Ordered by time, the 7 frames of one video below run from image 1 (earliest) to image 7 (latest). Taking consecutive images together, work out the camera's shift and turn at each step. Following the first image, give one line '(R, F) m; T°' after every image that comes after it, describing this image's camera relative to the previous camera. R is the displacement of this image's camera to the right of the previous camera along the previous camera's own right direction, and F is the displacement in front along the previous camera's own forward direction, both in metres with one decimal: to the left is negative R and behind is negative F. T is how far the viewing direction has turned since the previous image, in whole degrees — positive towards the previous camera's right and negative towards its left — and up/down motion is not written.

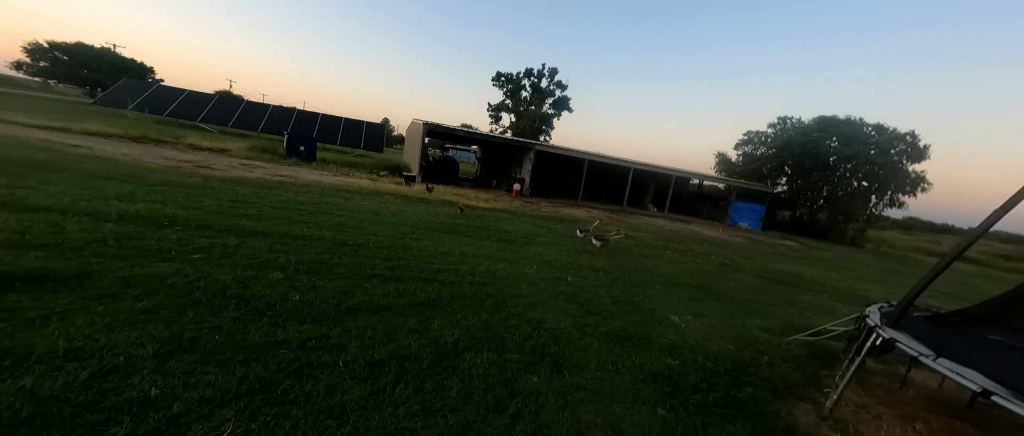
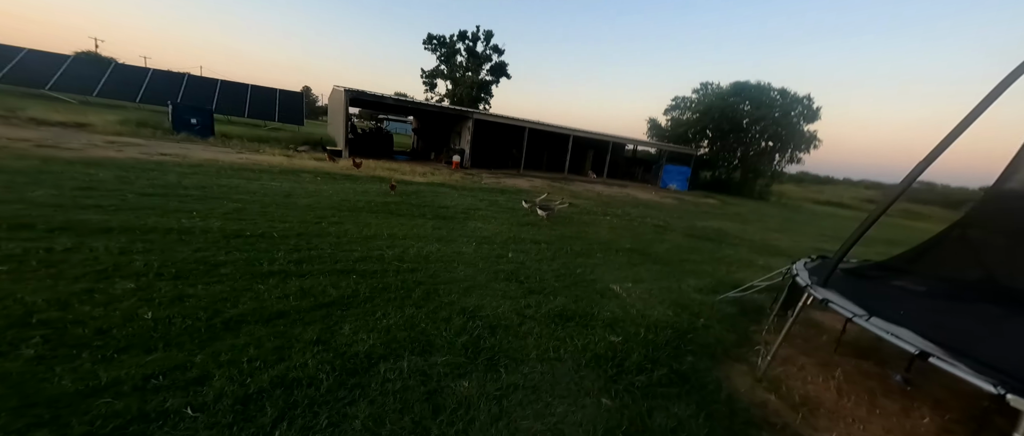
(+0.2, +0.4) m; +9°
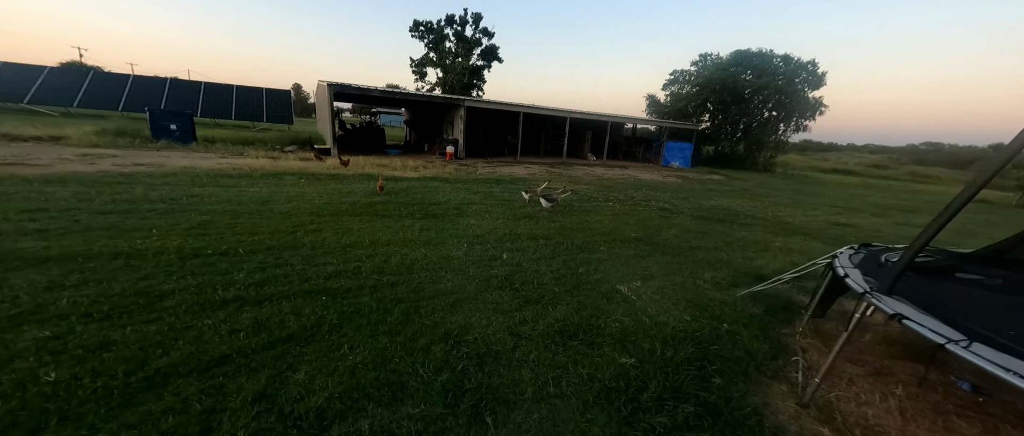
(+0.1, +0.5) m; 0°
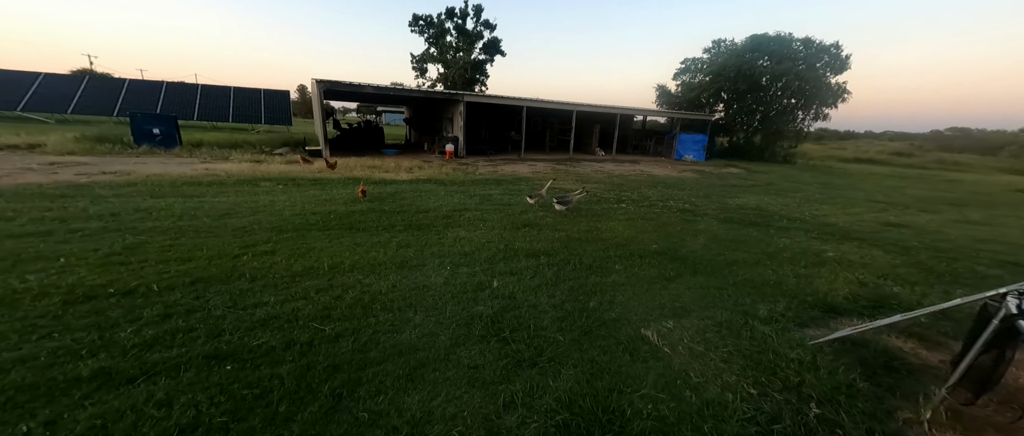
(+0.2, +0.9) m; -1°
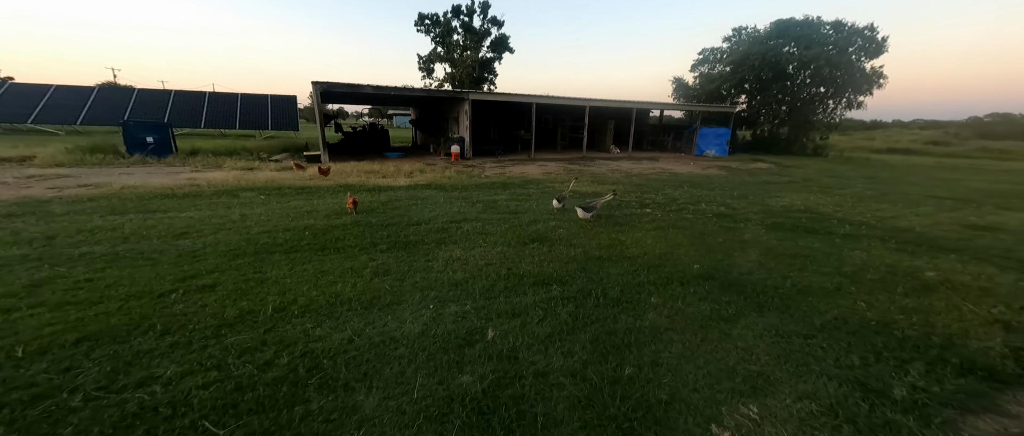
(+0.1, +0.9) m; -2°
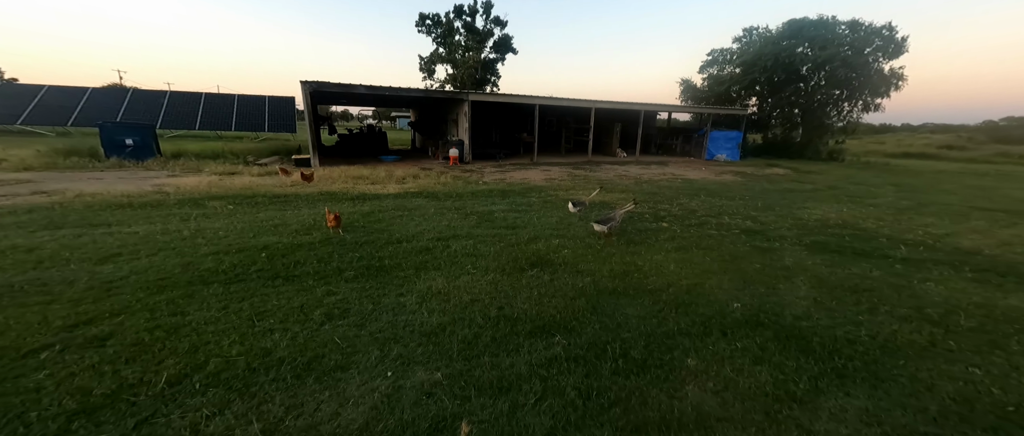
(+0.1, +0.8) m; -1°
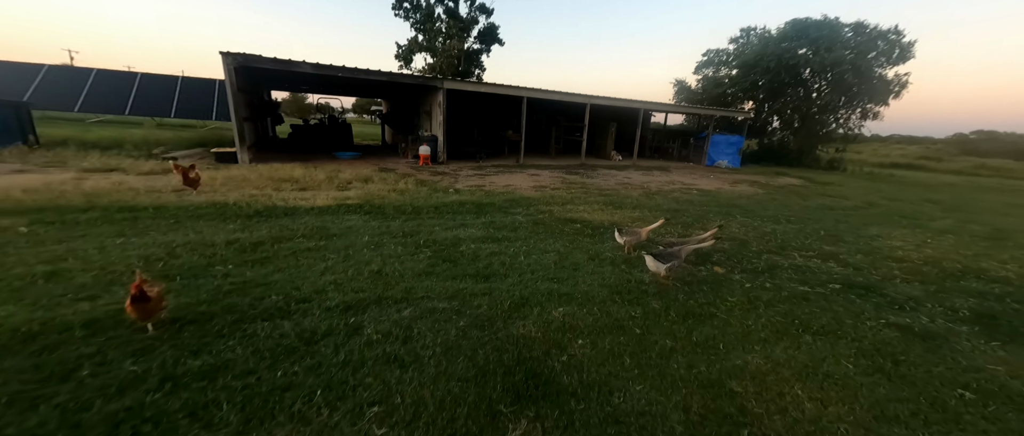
(+0.1, +2.1) m; +3°
